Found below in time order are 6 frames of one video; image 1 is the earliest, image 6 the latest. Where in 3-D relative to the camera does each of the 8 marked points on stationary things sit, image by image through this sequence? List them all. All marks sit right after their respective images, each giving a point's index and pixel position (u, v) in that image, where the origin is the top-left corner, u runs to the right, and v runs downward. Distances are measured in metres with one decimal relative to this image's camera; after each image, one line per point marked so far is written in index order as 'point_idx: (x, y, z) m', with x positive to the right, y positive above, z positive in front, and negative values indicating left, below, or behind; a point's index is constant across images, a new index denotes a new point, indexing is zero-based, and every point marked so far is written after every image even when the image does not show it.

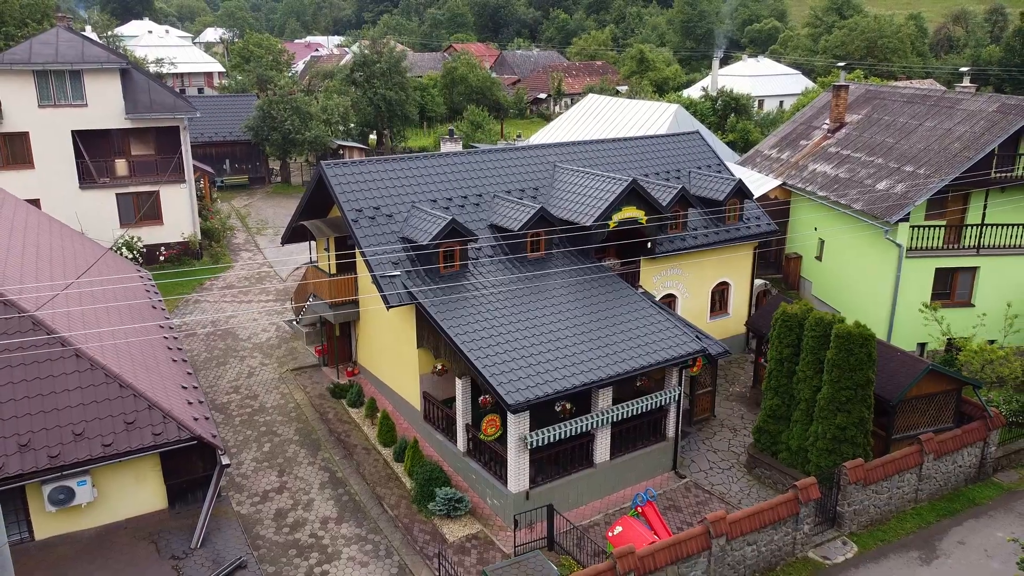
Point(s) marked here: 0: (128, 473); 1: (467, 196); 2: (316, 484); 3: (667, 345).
0: (-5.6, -2.7, +11.4) m
1: (-1.1, +2.1, +18.1) m
2: (-3.9, -3.9, +15.8) m
3: (+3.1, -1.1, +15.8) m
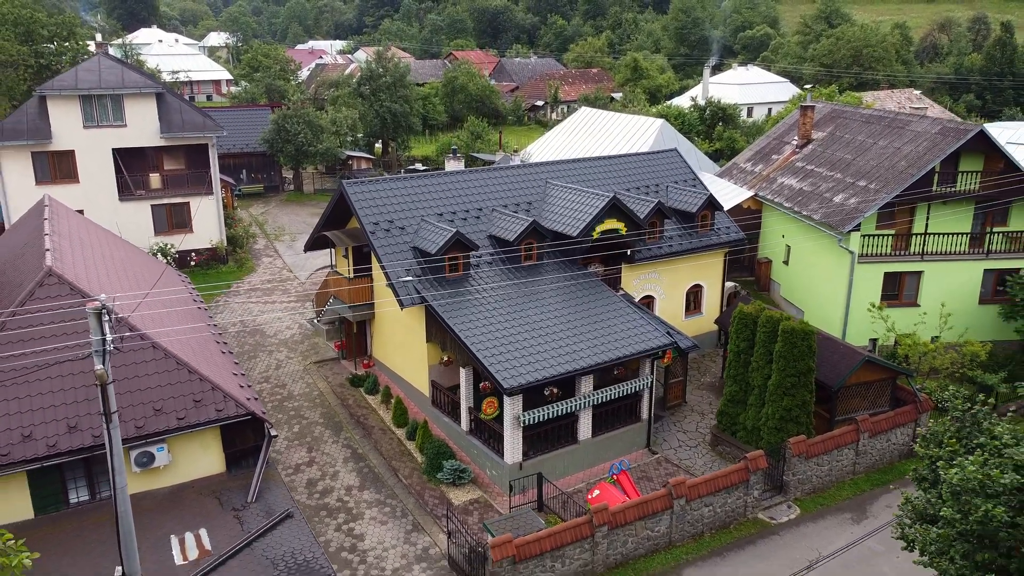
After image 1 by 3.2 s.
0: (-5.6, -2.8, +14.0) m
1: (-1.2, +2.1, +20.7) m
2: (-4.0, -4.0, +18.4) m
3: (+3.0, -1.2, +18.4) m
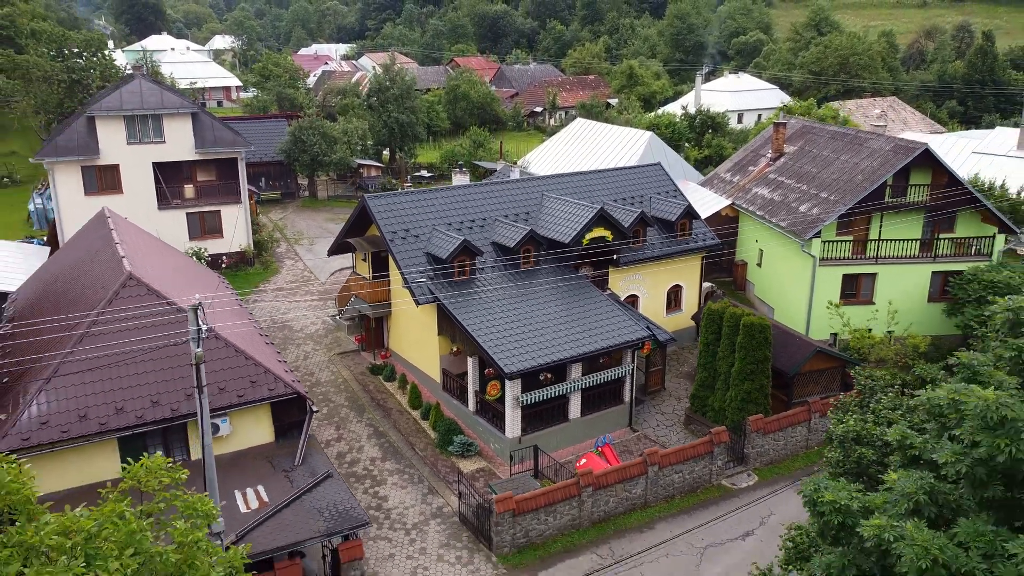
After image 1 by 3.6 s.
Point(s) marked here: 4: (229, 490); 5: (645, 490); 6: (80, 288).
0: (-5.6, -2.8, +17.0) m
1: (-1.1, +2.1, +23.7) m
2: (-4.0, -4.0, +21.3) m
3: (+3.0, -1.2, +21.4) m
4: (-5.7, -4.1, +15.8) m
5: (+3.2, -4.8, +18.5) m
6: (-10.1, -0.1, +18.4) m
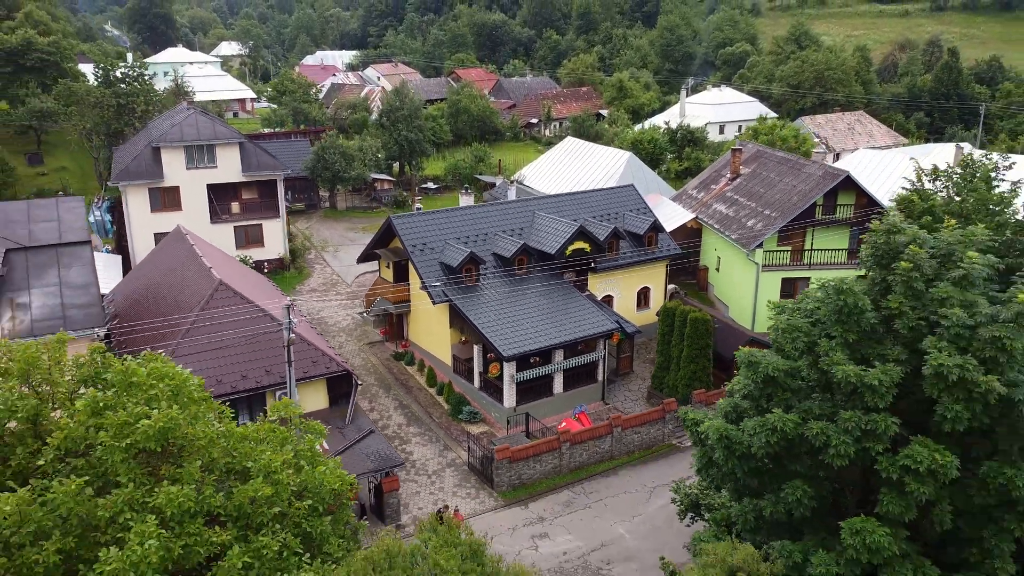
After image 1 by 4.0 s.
0: (-5.7, -2.9, +22.5) m
1: (-1.3, +2.0, +29.2) m
2: (-4.1, -4.1, +26.9) m
3: (+2.9, -1.3, +26.9) m
4: (-5.8, -4.2, +21.3) m
5: (+3.1, -4.9, +24.1) m
6: (-10.2, -0.2, +23.9) m
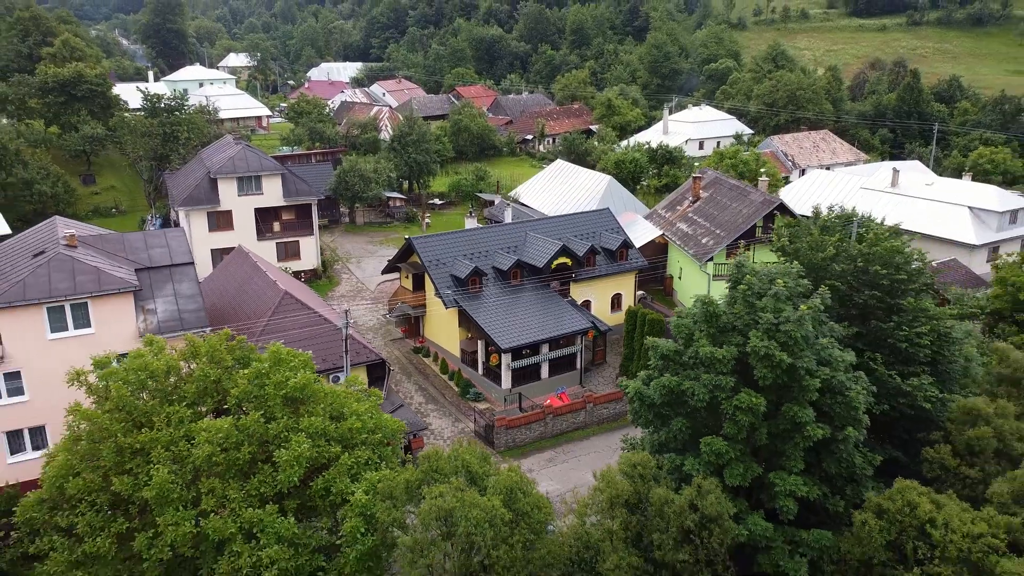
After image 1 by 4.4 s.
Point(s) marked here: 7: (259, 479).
0: (-5.9, -3.2, +29.5) m
1: (-1.4, +1.7, +36.3) m
2: (-4.3, -4.4, +33.9) m
3: (+2.7, -1.6, +34.0) m
4: (-5.9, -4.5, +28.4) m
5: (+2.9, -5.2, +31.2) m
6: (-10.4, -0.5, +30.9) m
7: (-5.2, -3.9, +16.1) m
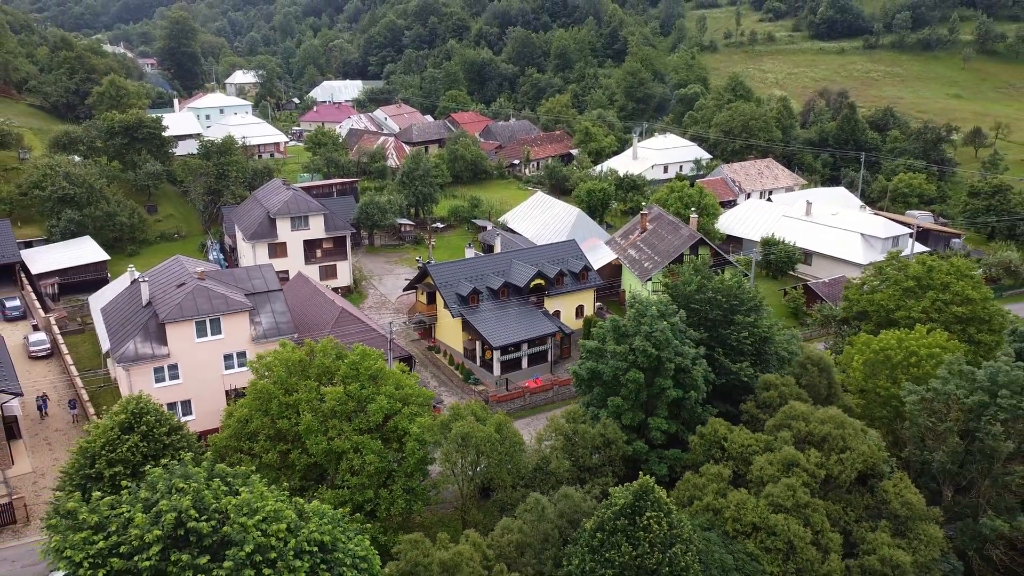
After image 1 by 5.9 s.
0: (-6.5, -4.1, +42.3) m
1: (-2.1, +0.8, +49.1) m
2: (-4.9, -5.3, +46.7) m
3: (+2.1, -2.5, +46.8) m
4: (-6.5, -5.4, +41.1) m
5: (+2.3, -6.1, +44.0) m
6: (-11.0, -1.5, +43.6) m
7: (-5.6, -4.9, +28.9) m
